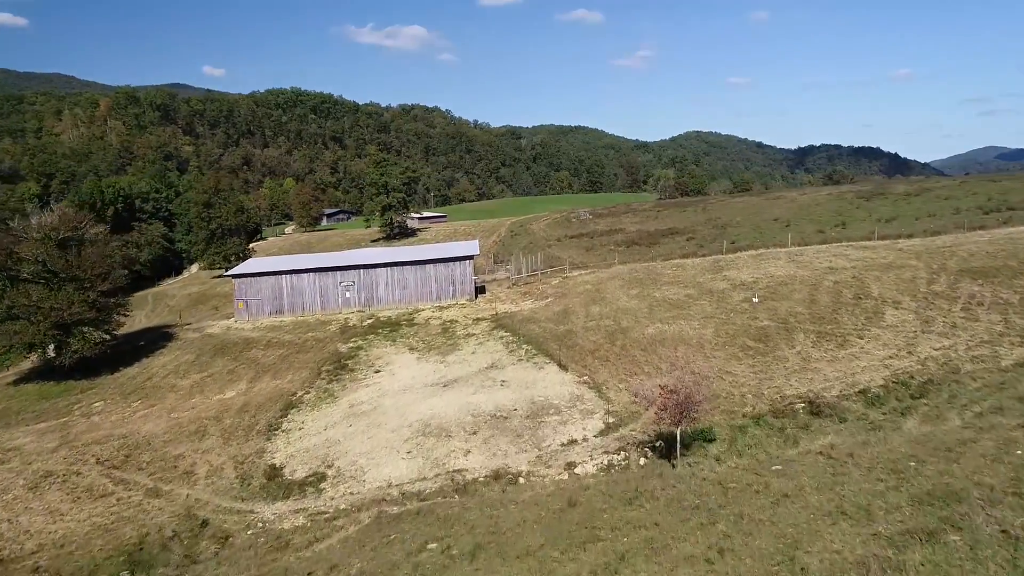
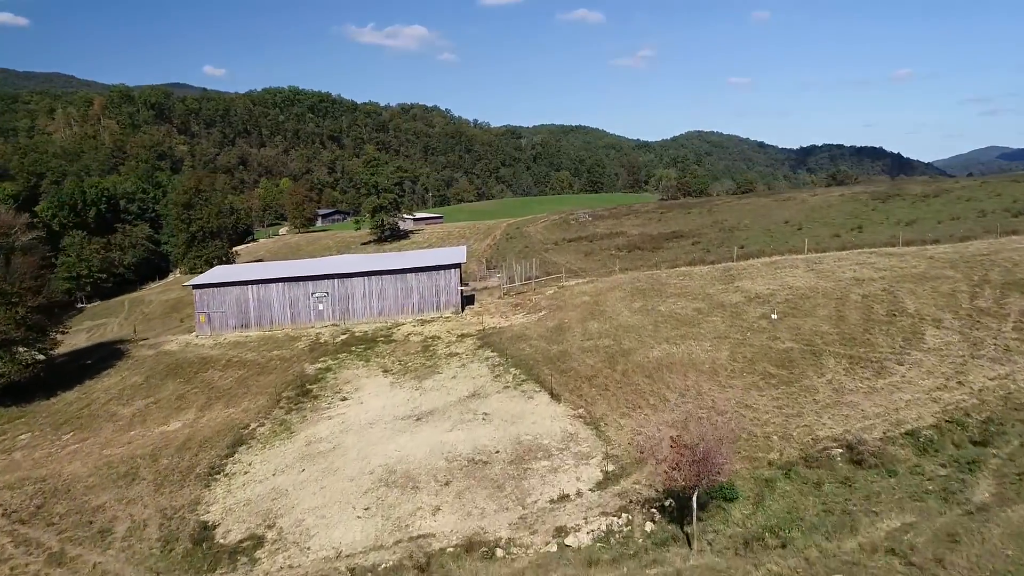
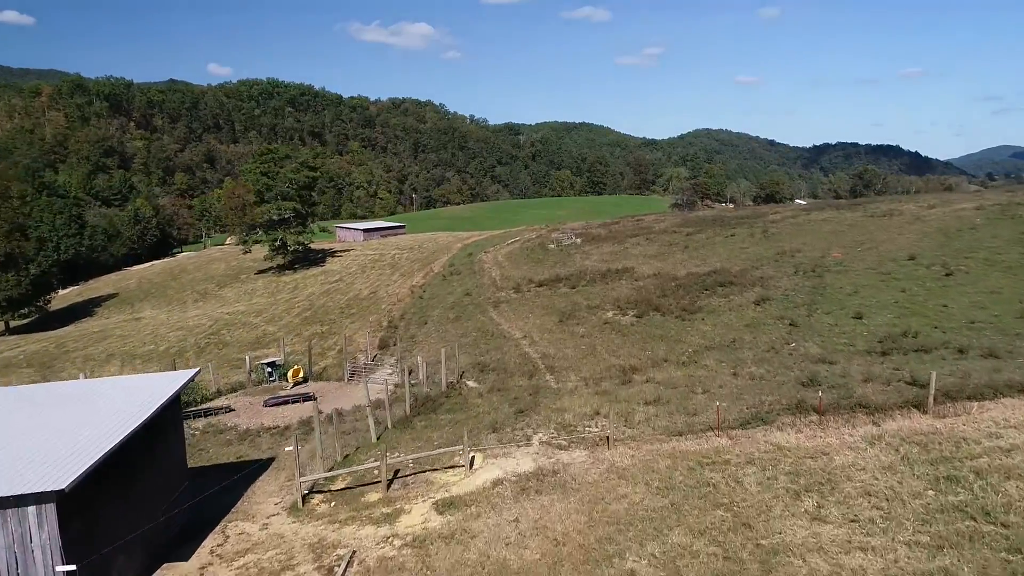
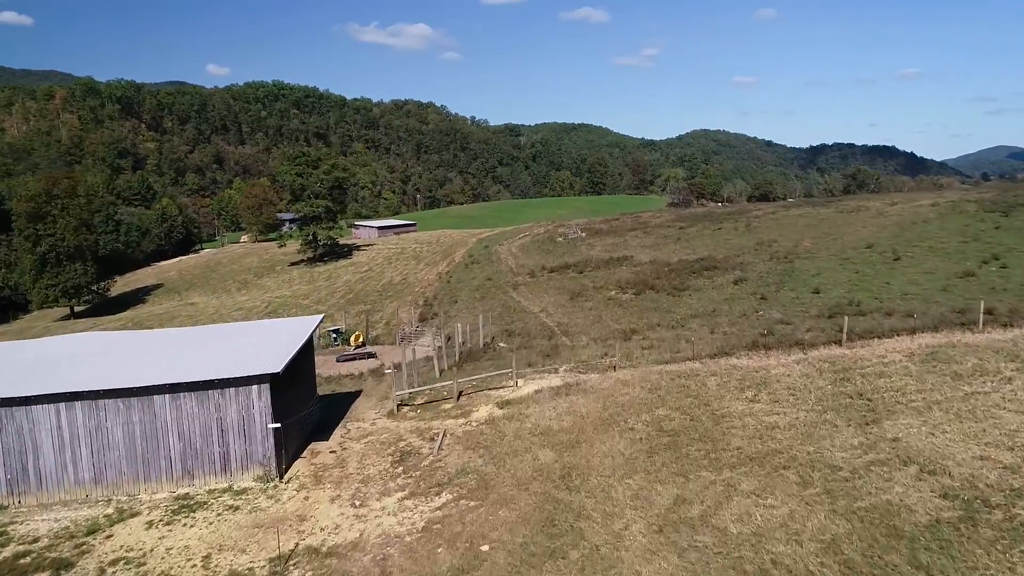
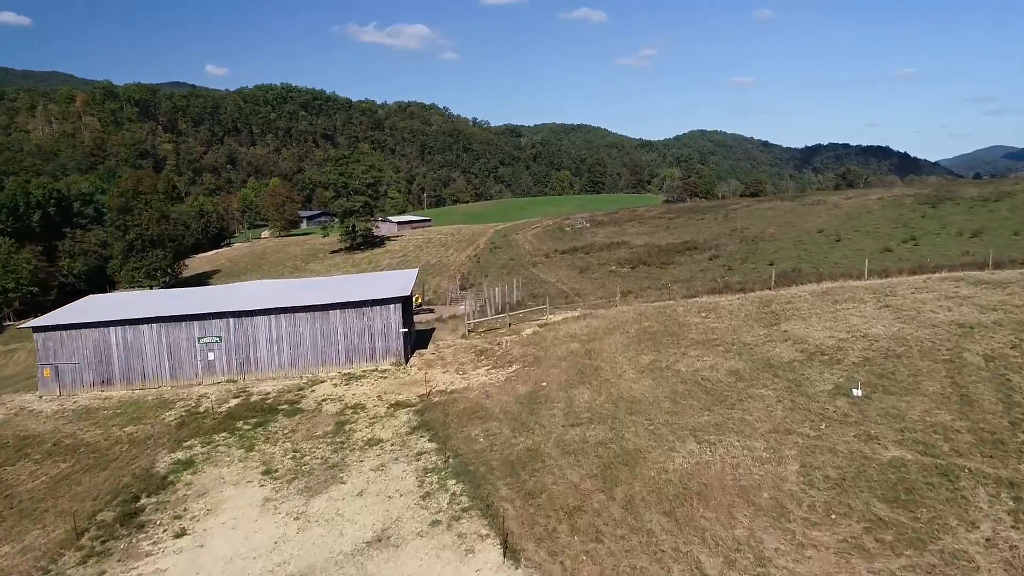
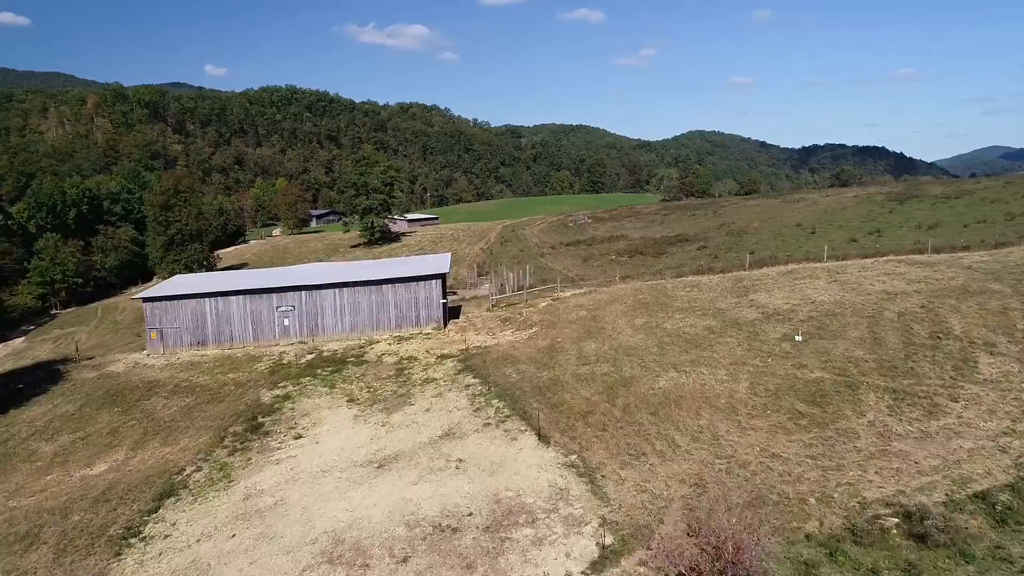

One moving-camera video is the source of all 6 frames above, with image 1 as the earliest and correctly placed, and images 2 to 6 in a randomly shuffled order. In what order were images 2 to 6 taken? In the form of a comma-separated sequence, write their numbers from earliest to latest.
2, 6, 5, 4, 3
